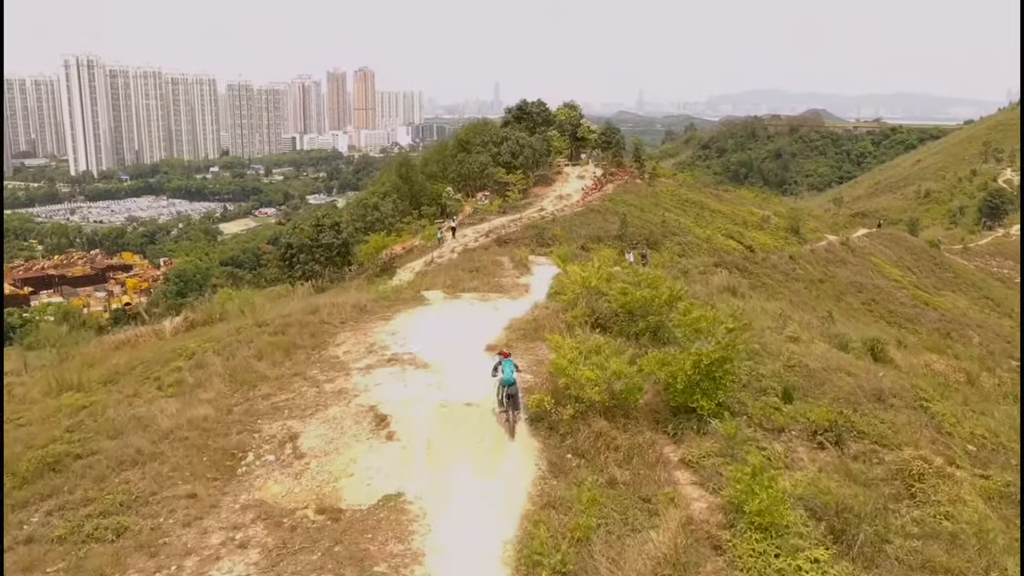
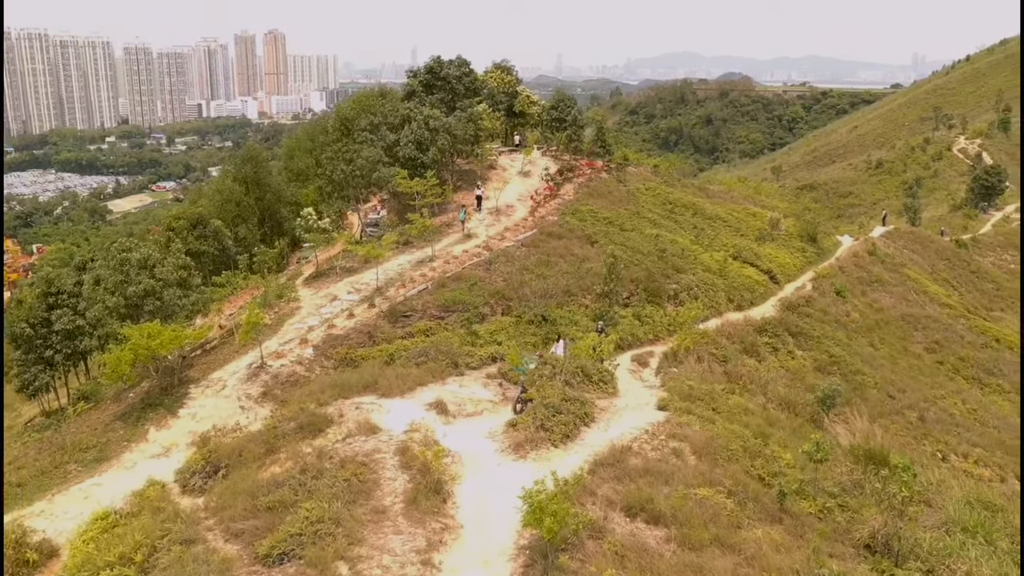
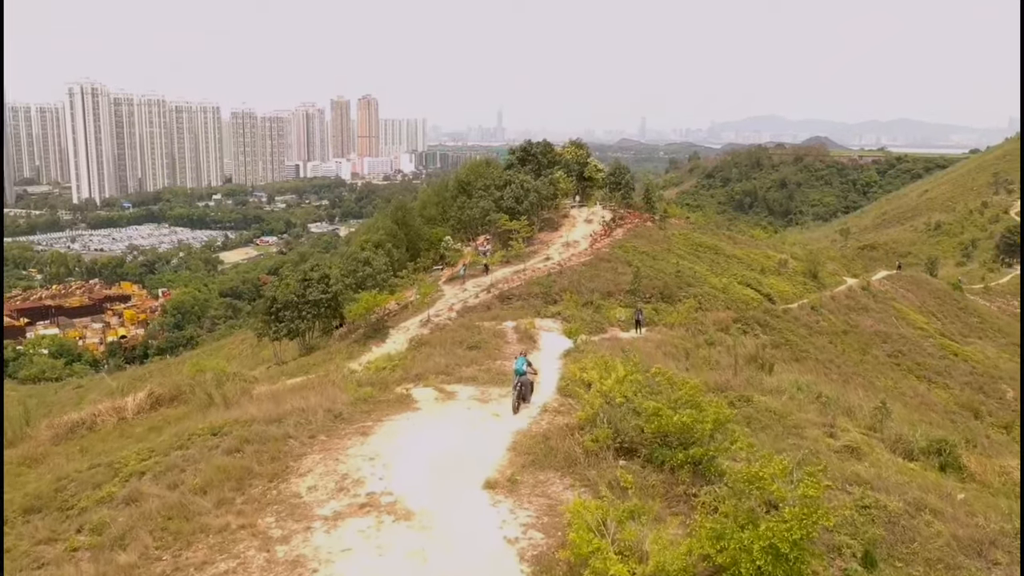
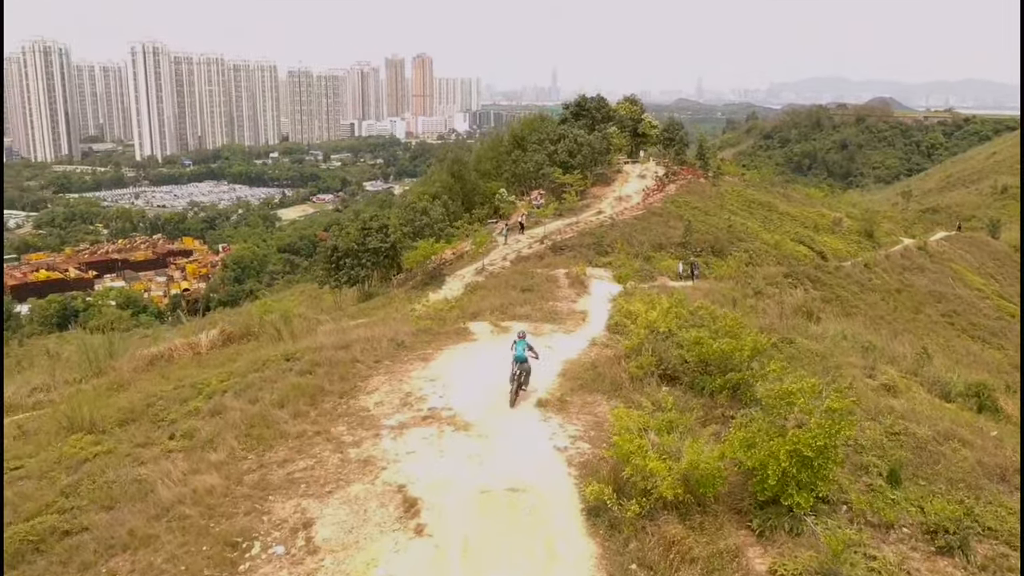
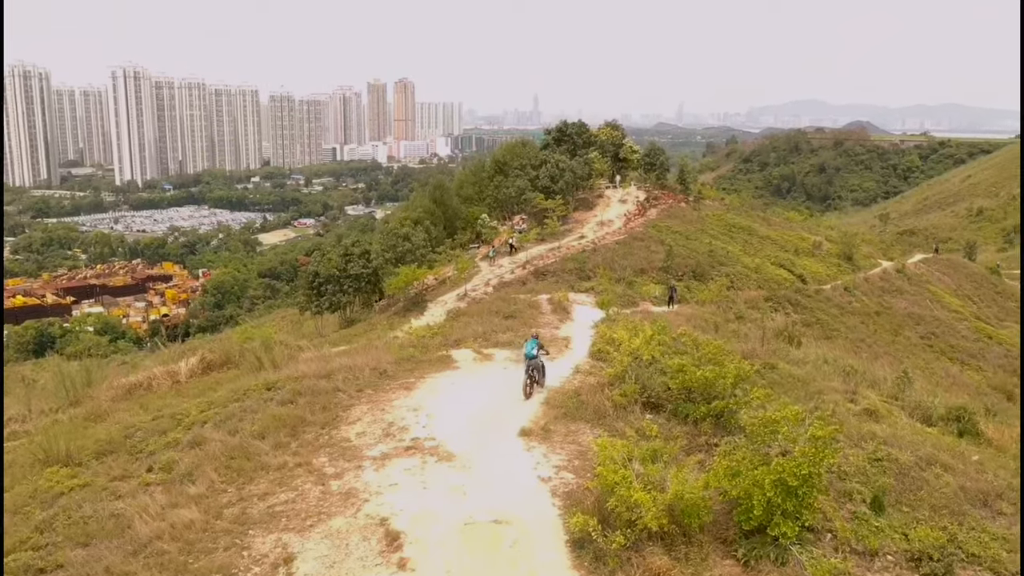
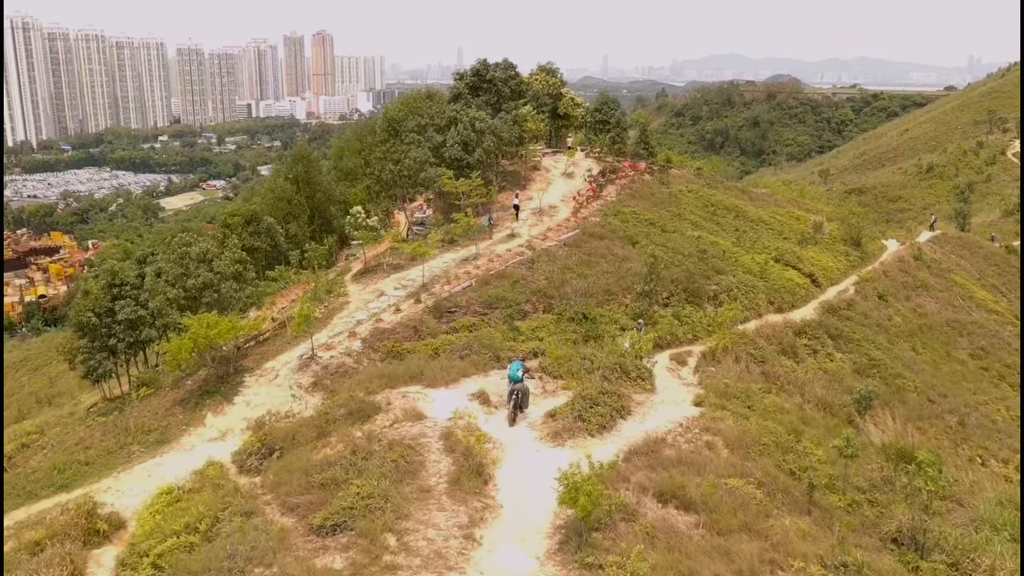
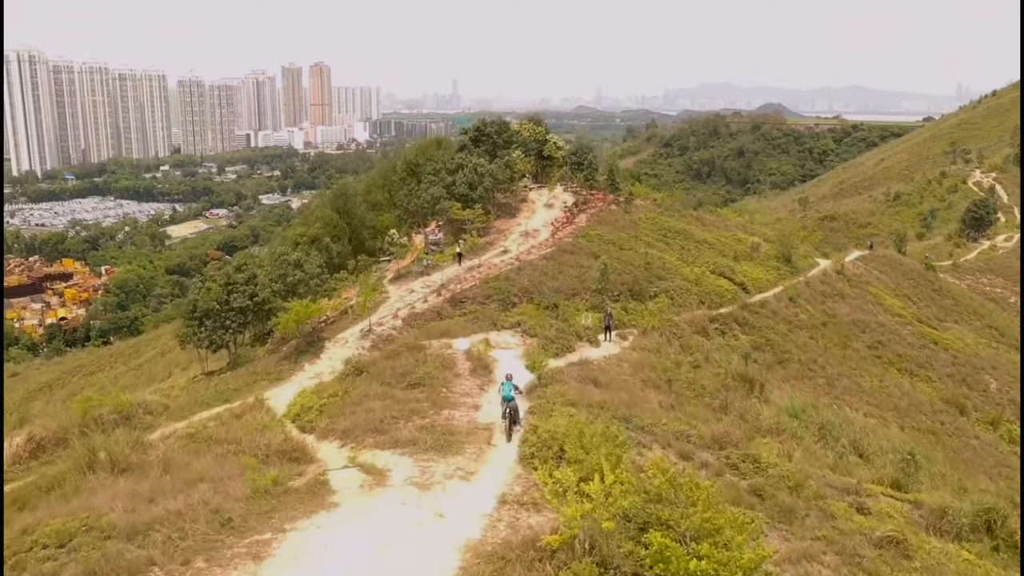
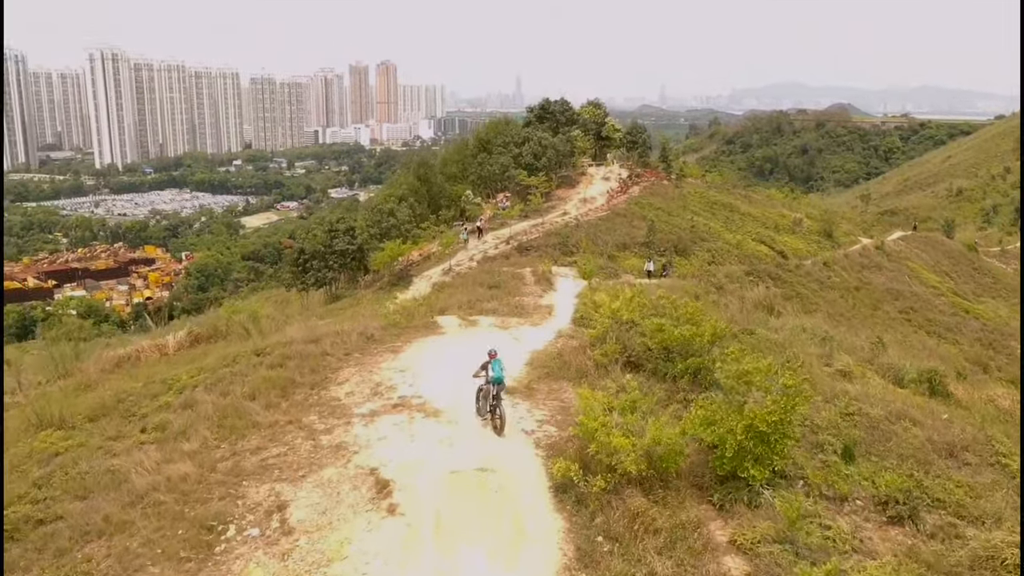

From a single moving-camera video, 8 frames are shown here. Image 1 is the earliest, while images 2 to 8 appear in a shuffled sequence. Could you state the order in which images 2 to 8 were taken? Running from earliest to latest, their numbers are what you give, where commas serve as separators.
8, 4, 5, 3, 7, 6, 2
